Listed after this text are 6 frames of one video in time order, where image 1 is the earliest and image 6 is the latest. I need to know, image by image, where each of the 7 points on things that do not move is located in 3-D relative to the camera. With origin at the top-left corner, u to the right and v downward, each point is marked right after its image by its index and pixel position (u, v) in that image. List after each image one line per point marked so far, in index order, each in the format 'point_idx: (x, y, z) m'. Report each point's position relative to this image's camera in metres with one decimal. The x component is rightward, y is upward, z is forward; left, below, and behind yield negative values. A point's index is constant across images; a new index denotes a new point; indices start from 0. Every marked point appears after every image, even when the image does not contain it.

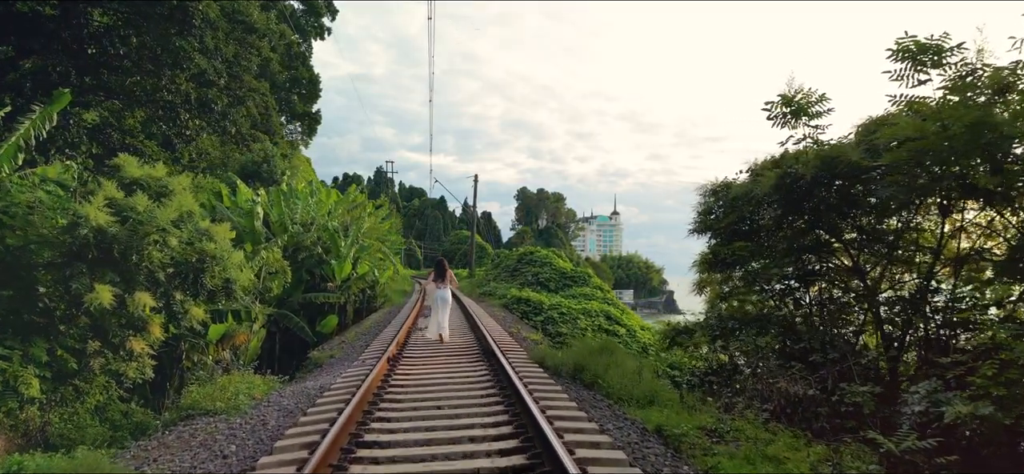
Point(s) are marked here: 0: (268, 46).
0: (-7.5, +5.8, +17.4) m
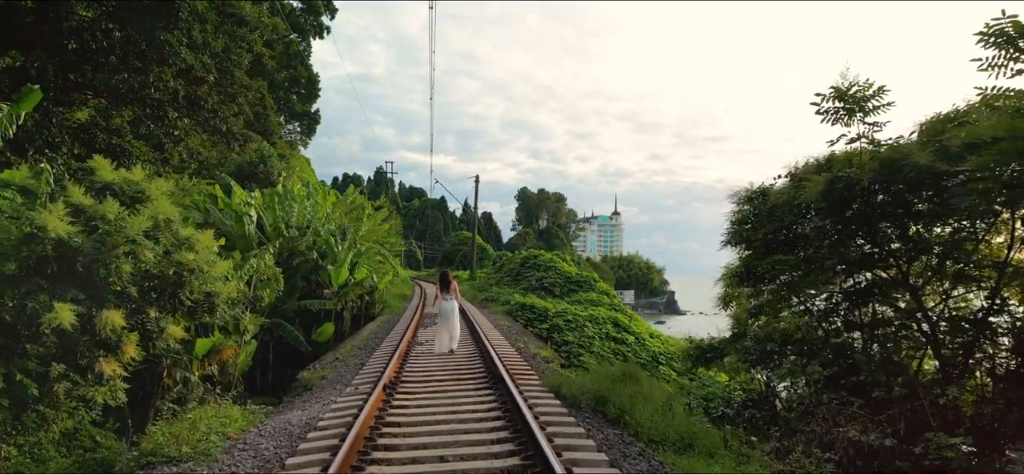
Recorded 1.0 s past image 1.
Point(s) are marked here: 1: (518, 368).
0: (-7.4, +5.7, +16.7) m
1: (+0.1, -1.7, +7.3) m
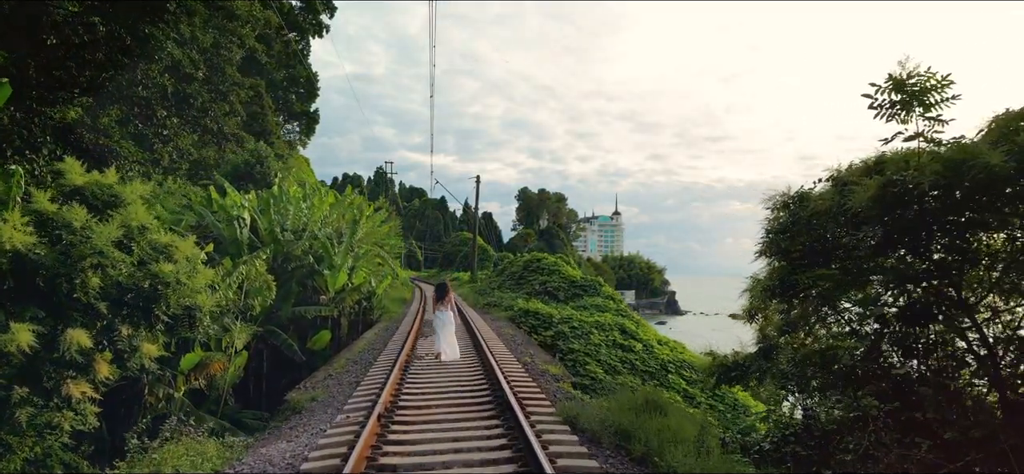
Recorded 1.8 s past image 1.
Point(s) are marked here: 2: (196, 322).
0: (-7.3, +5.6, +16.2) m
1: (+0.2, -1.8, +6.7) m
2: (-3.6, -1.0, +6.6) m
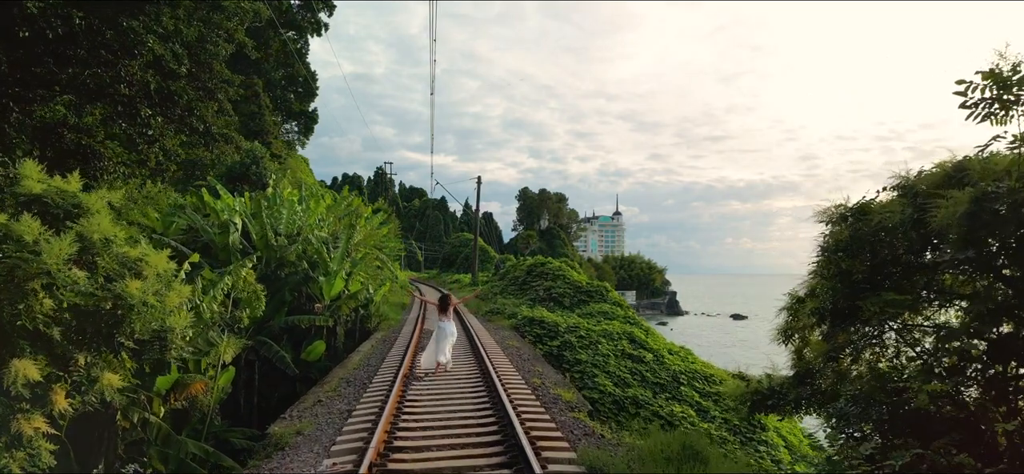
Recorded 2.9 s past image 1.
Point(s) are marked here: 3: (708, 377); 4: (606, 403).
0: (-7.2, +5.5, +15.5) m
1: (+0.3, -1.9, +6.0) m
2: (-3.5, -1.1, +5.9) m
3: (+5.1, -3.6, +14.9) m
4: (+1.8, -3.3, +11.4) m
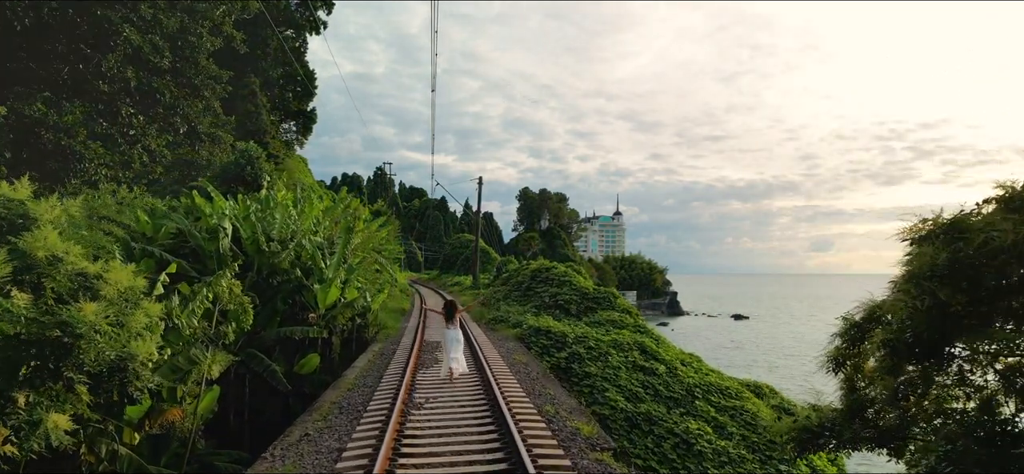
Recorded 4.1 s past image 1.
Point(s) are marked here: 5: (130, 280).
0: (-7.1, +5.4, +14.7) m
1: (+0.4, -2.0, +5.3) m
2: (-3.4, -1.2, +5.1) m
3: (+5.2, -3.8, +14.1) m
4: (+2.0, -3.4, +10.7) m
5: (-3.5, -0.4, +5.3) m
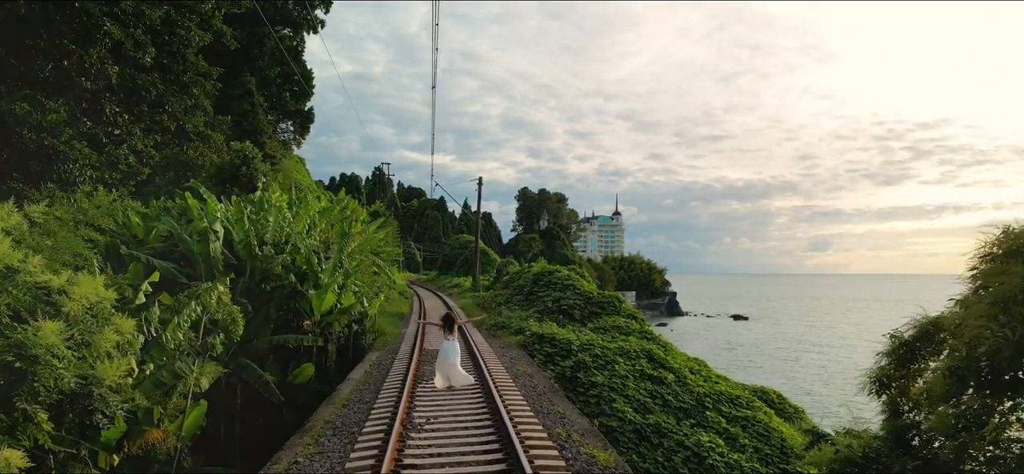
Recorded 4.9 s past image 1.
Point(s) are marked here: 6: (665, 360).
0: (-7.0, +5.3, +14.2) m
1: (+0.5, -2.1, +4.8) m
2: (-3.3, -1.3, +4.6) m
3: (+5.3, -3.8, +13.6) m
4: (+2.0, -3.5, +10.1) m
5: (-3.4, -0.5, +4.7) m
6: (+3.8, -3.1, +14.5) m
